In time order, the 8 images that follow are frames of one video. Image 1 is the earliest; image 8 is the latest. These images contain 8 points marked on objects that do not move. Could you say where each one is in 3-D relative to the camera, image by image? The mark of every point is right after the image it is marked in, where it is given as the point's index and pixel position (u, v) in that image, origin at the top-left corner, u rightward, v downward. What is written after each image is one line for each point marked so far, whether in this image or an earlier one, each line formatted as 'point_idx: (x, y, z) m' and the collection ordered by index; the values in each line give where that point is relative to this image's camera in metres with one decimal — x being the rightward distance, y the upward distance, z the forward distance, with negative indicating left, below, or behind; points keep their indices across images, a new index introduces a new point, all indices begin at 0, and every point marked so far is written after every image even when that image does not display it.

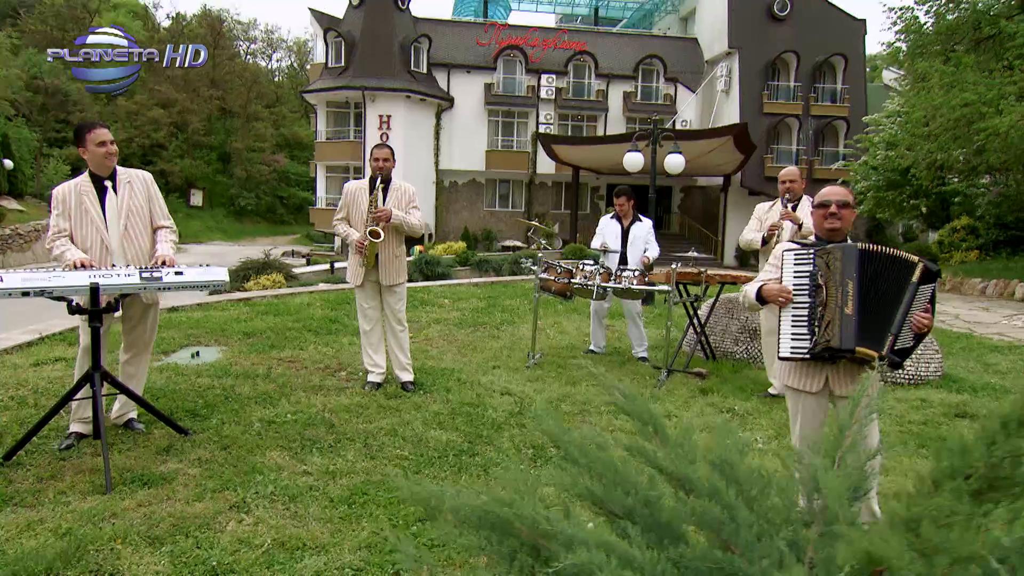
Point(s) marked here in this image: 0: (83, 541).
0: (-1.9, -1.1, +3.2) m
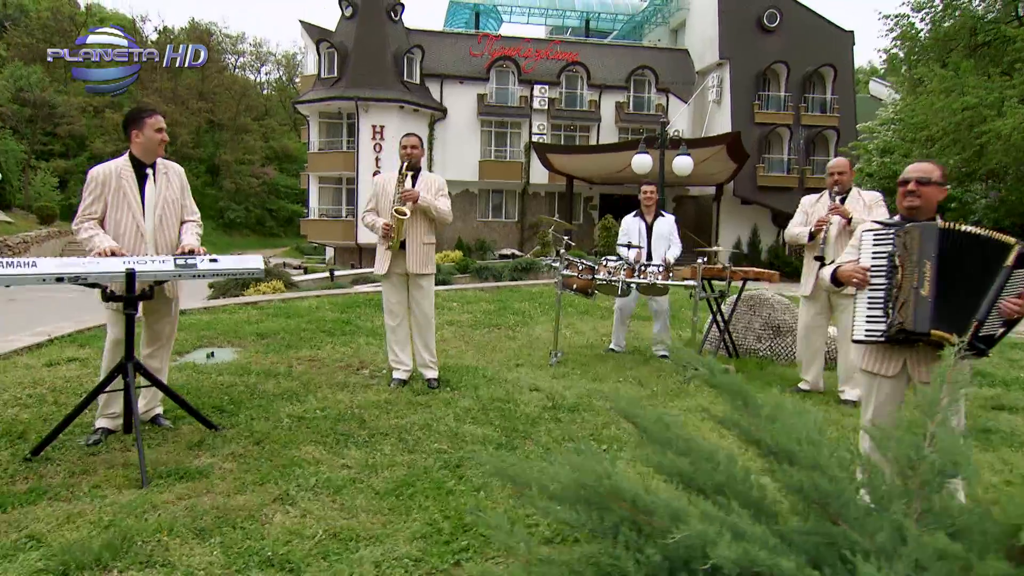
0: (-1.6, -1.0, +3.1) m
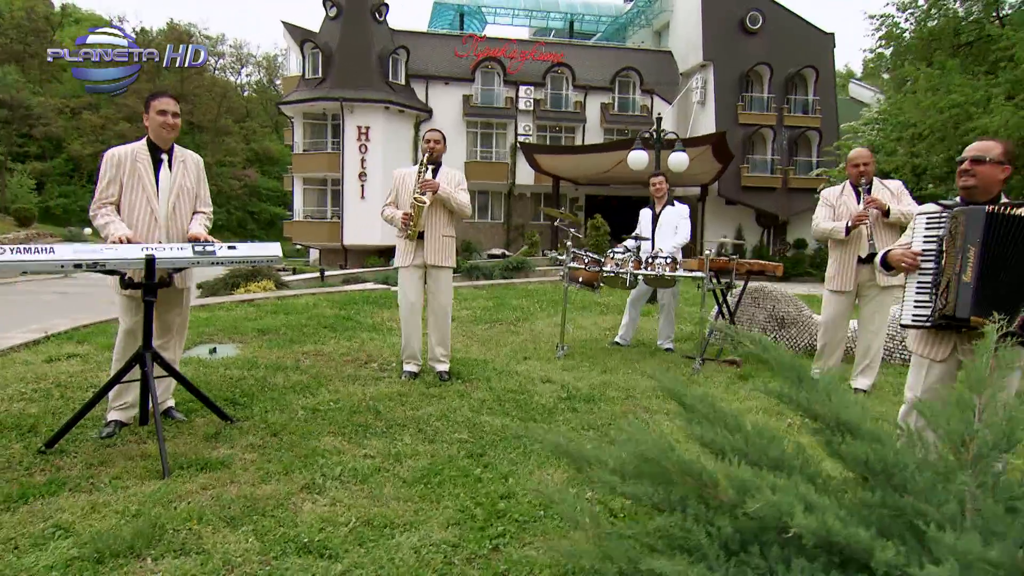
0: (-1.4, -1.0, +3.0) m
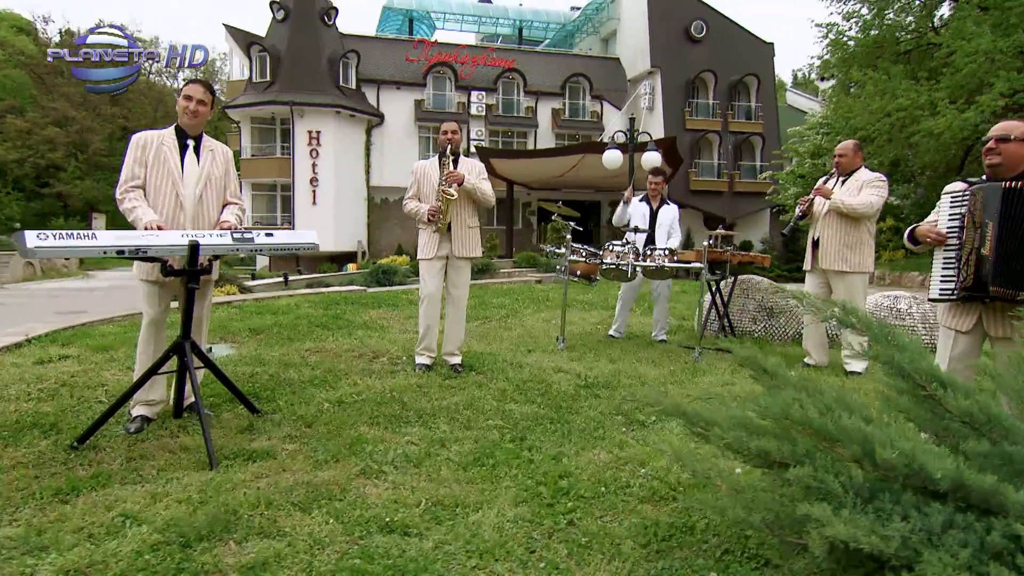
0: (-1.1, -0.9, +3.0) m
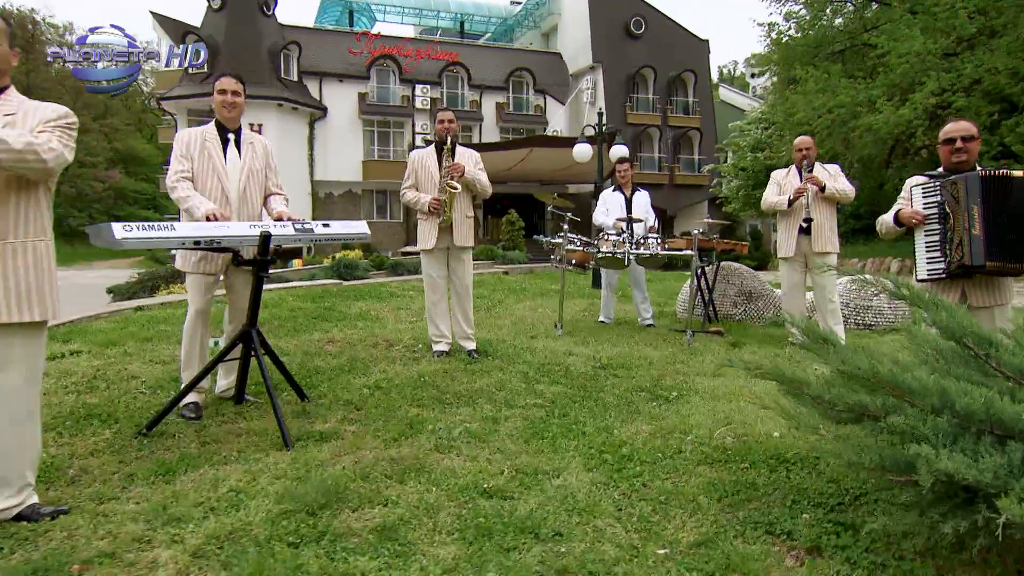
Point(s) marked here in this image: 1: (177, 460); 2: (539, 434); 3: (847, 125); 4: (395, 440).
0: (-0.8, -0.8, +3.1) m
1: (-1.6, -0.8, +3.4) m
2: (+0.1, -0.8, +4.0) m
3: (+7.6, +3.7, +16.8) m
4: (-0.6, -0.8, +3.8) m
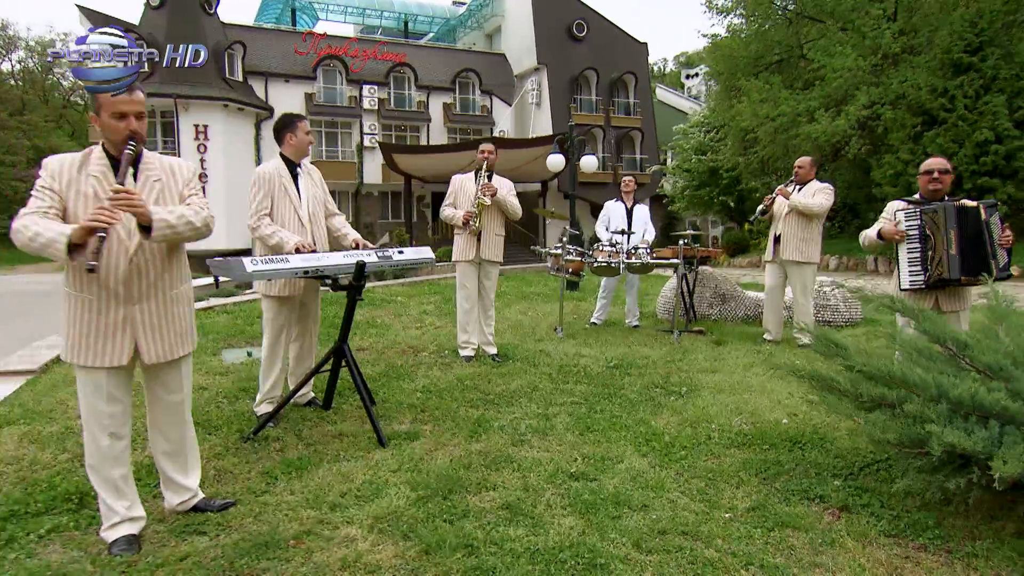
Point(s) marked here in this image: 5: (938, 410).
0: (-0.3, -0.9, +3.8) m
1: (-1.2, -0.9, +4.0) m
2: (+0.5, -0.9, +4.7) m
3: (+6.8, +3.8, +18.1) m
4: (-0.2, -0.9, +4.5) m
5: (+1.8, -0.5, +3.2) m
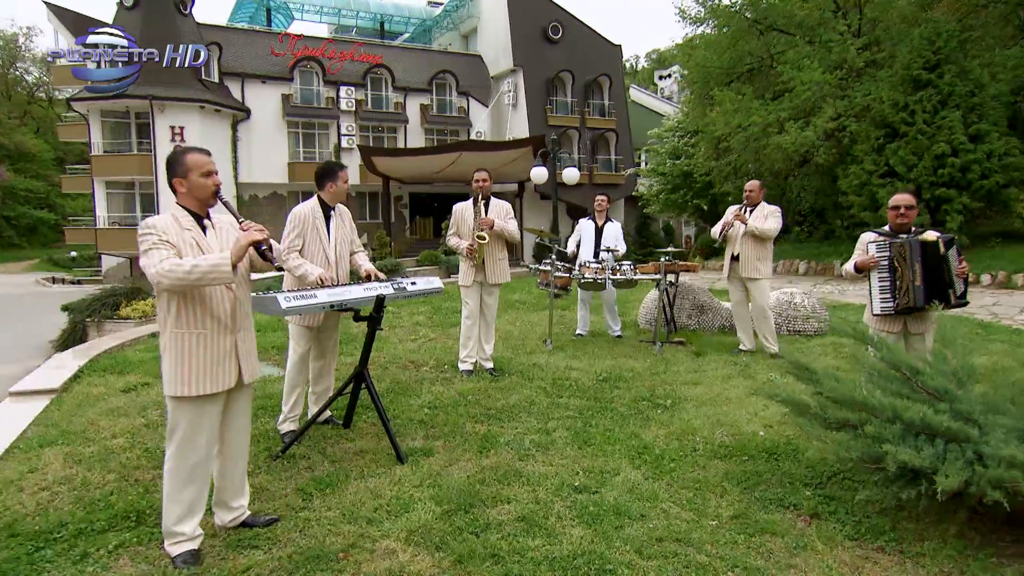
0: (-0.3, -1.1, +4.2) m
1: (-1.1, -1.1, +4.4) m
2: (+0.5, -1.1, +5.1) m
3: (+6.3, +3.7, +18.7) m
4: (-0.2, -1.1, +4.9) m
5: (+1.9, -0.7, +3.7) m
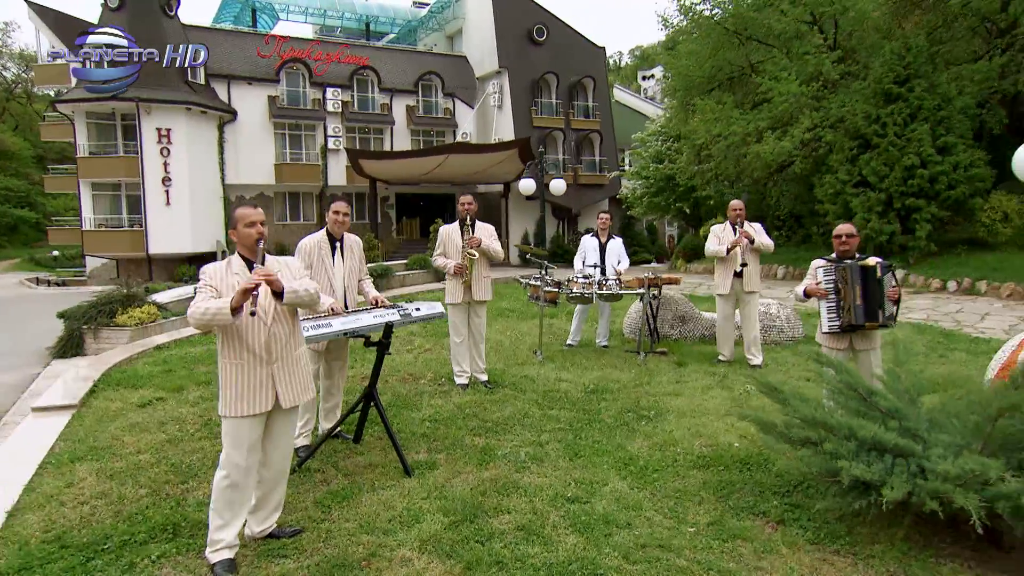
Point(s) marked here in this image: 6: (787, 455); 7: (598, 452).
0: (-0.3, -1.3, +4.7) m
1: (-1.1, -1.3, +4.9) m
2: (+0.5, -1.3, +5.6) m
3: (+6.0, +3.6, +19.3) m
4: (-0.2, -1.3, +5.4) m
5: (+1.9, -0.9, +4.2) m
6: (+1.7, -1.1, +4.6) m
7: (+0.7, -1.3, +5.7) m
